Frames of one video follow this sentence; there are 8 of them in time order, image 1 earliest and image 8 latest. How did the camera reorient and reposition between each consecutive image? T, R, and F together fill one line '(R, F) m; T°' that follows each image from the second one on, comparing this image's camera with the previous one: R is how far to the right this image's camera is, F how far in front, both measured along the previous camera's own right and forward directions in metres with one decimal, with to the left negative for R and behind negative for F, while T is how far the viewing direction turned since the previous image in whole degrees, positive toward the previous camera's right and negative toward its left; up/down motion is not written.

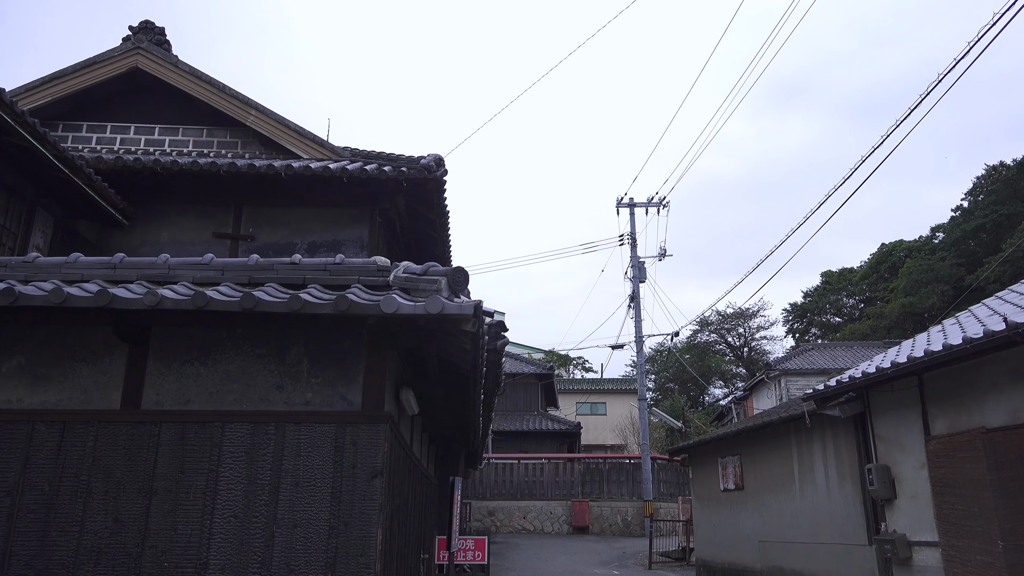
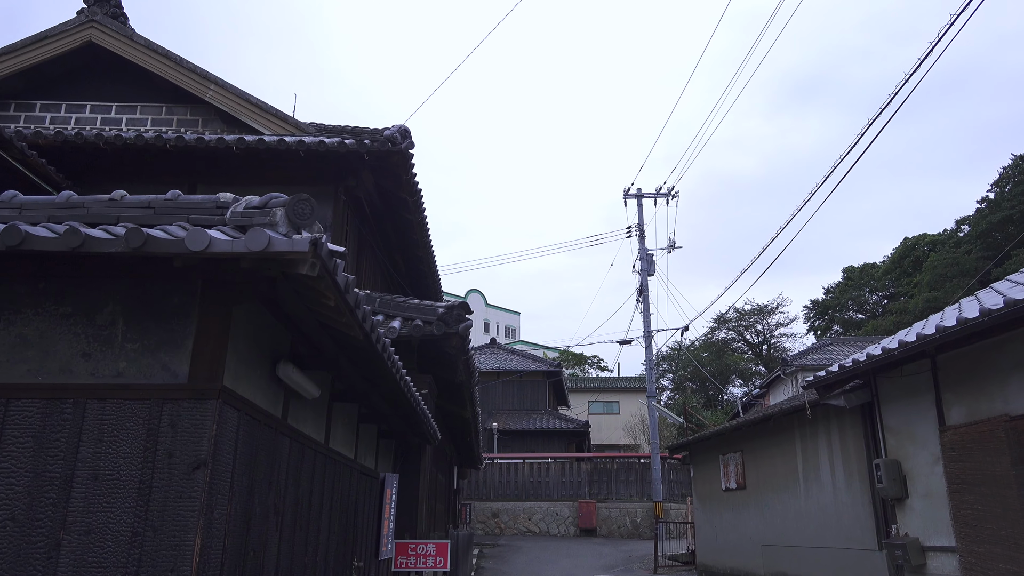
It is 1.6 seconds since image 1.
(+0.6, +0.9) m; -2°
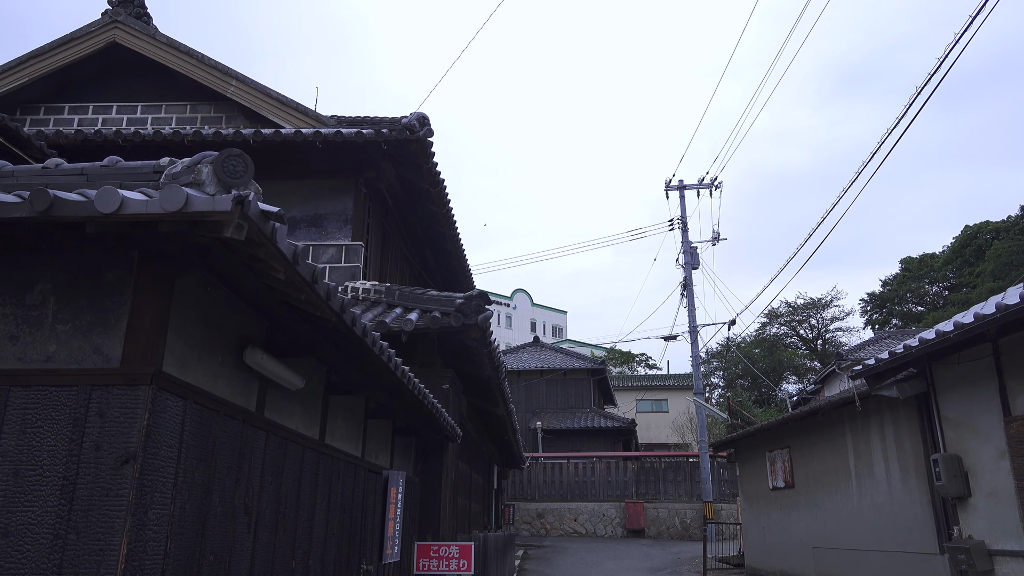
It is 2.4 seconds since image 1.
(+0.3, +0.4) m; -4°
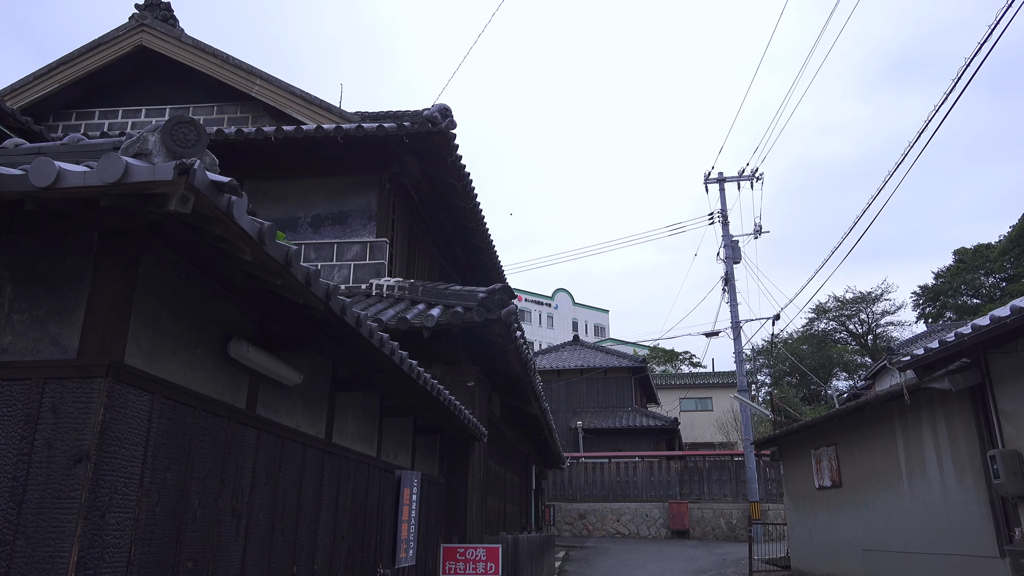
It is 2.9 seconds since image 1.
(+0.2, +0.3) m; -3°
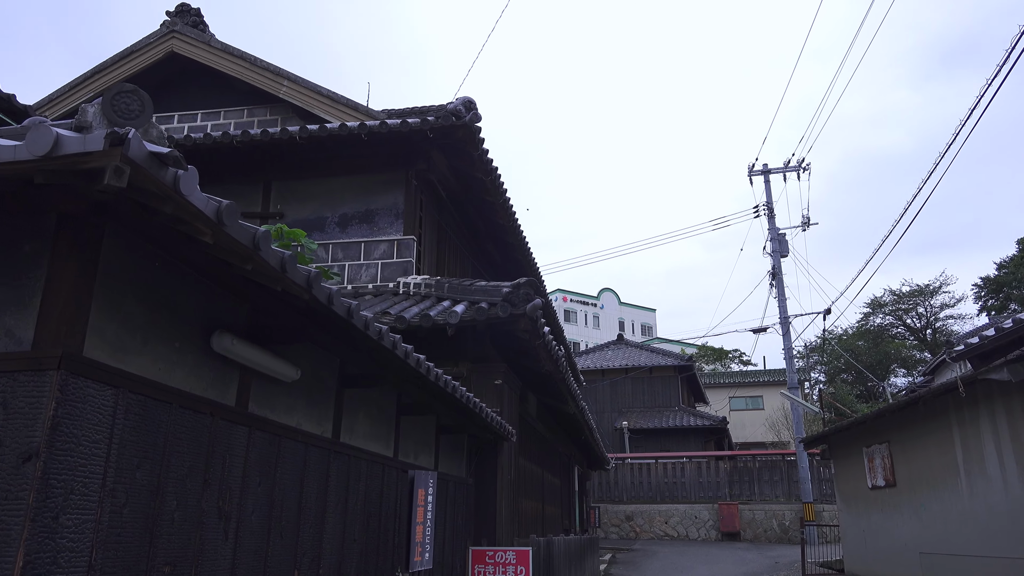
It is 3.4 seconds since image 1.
(+0.2, +0.3) m; -4°
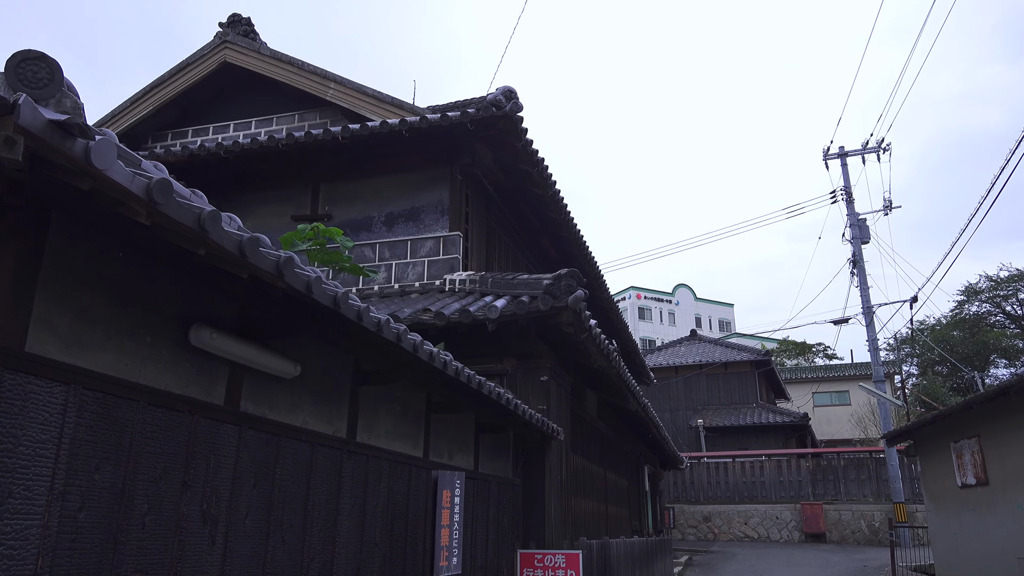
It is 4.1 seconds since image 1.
(+0.3, +0.3) m; -6°
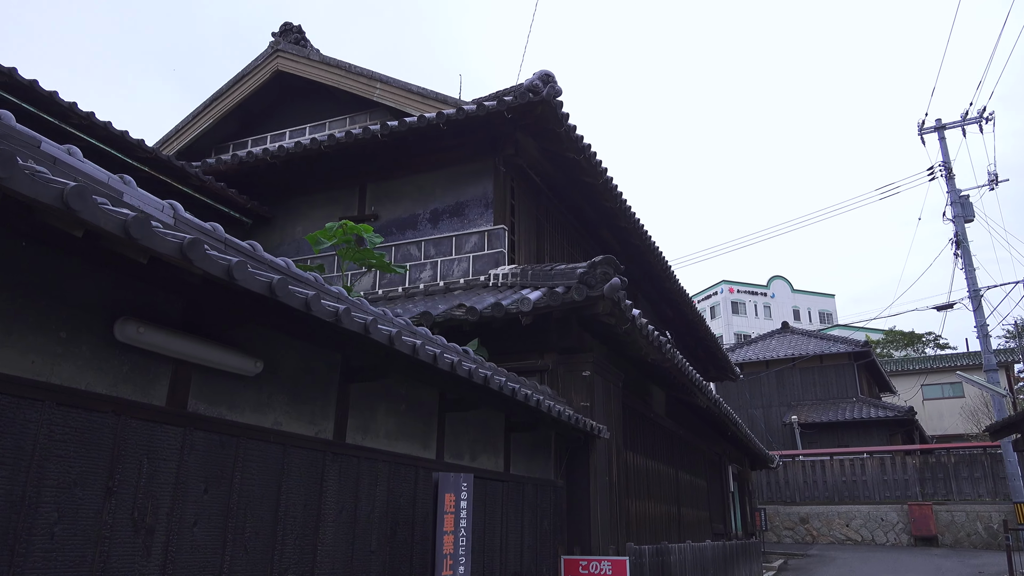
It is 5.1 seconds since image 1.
(+0.5, +0.4) m; -7°
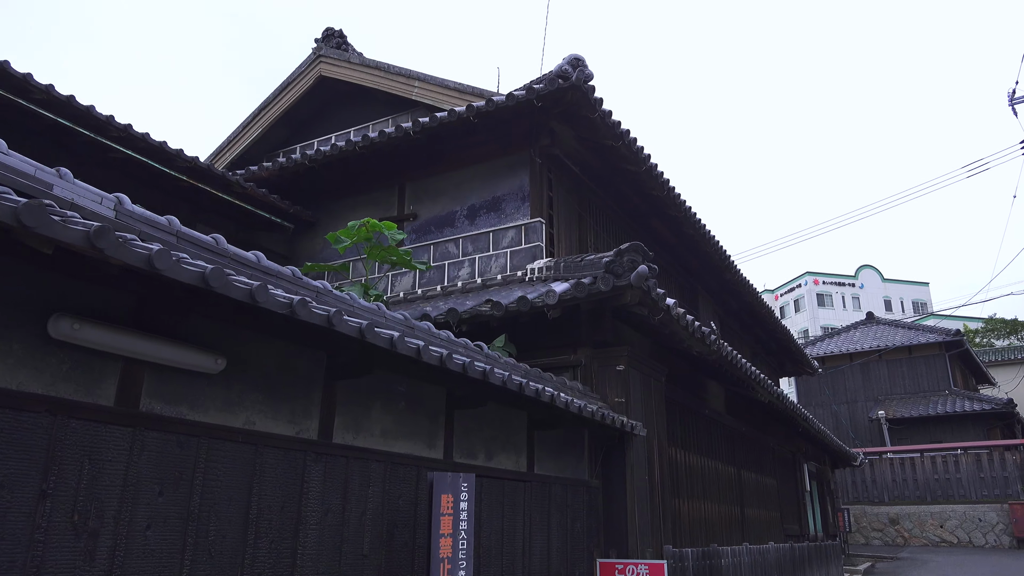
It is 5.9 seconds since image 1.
(+0.5, +0.3) m; -6°
